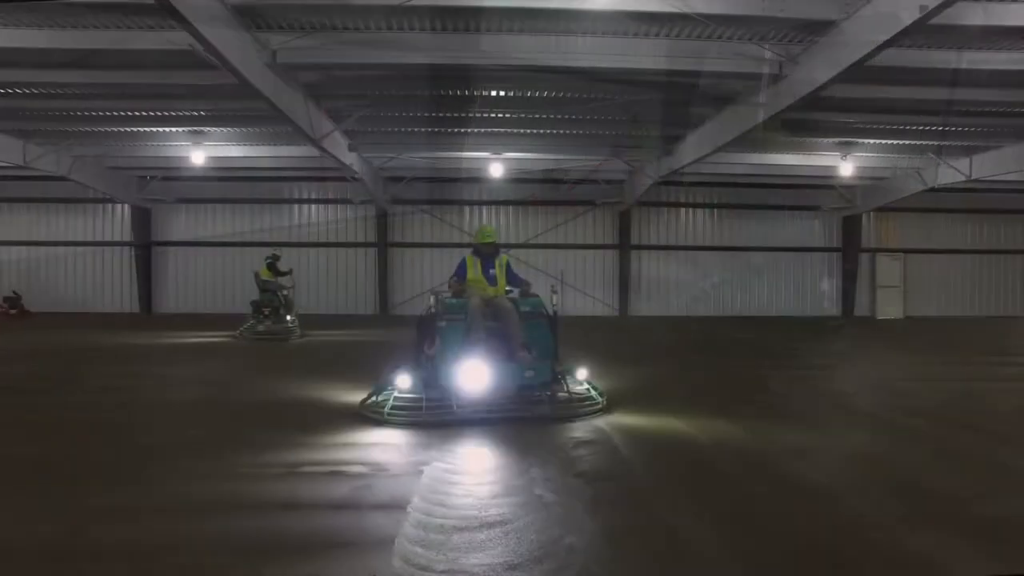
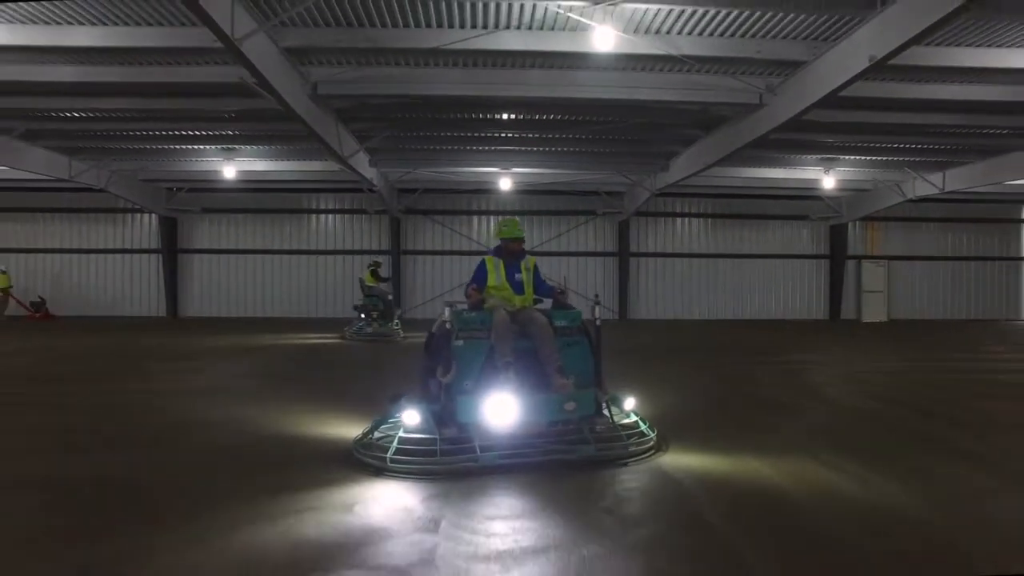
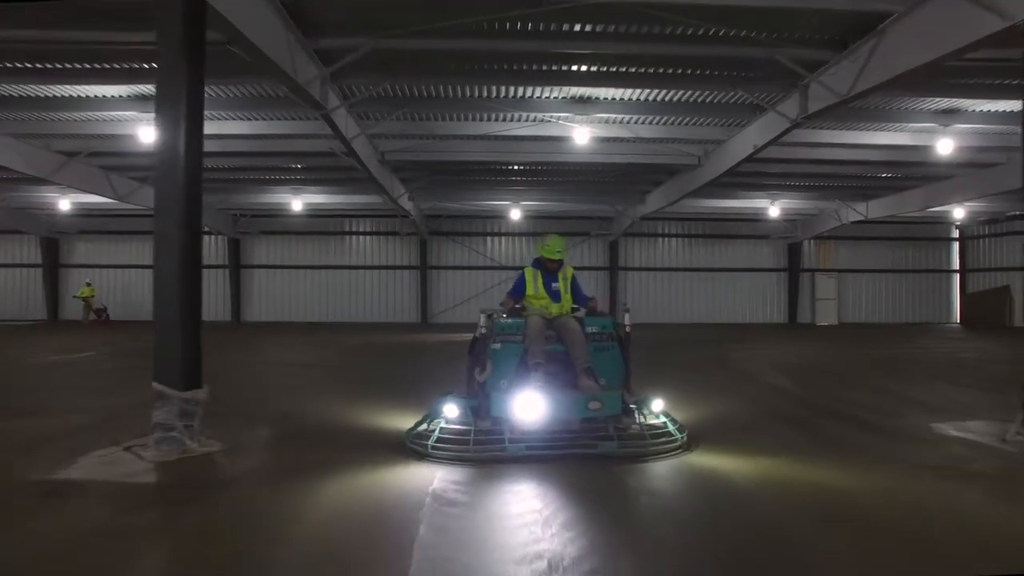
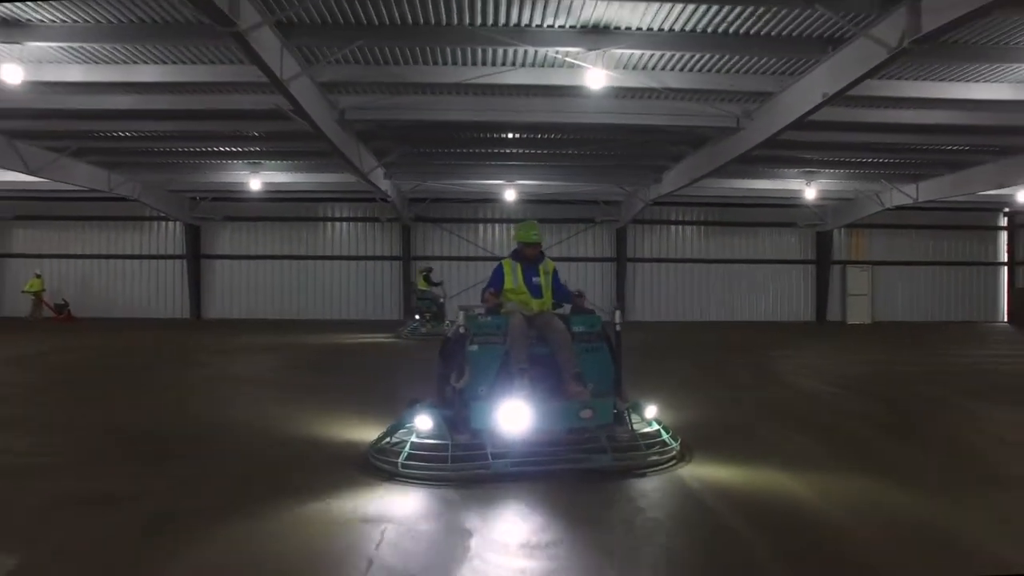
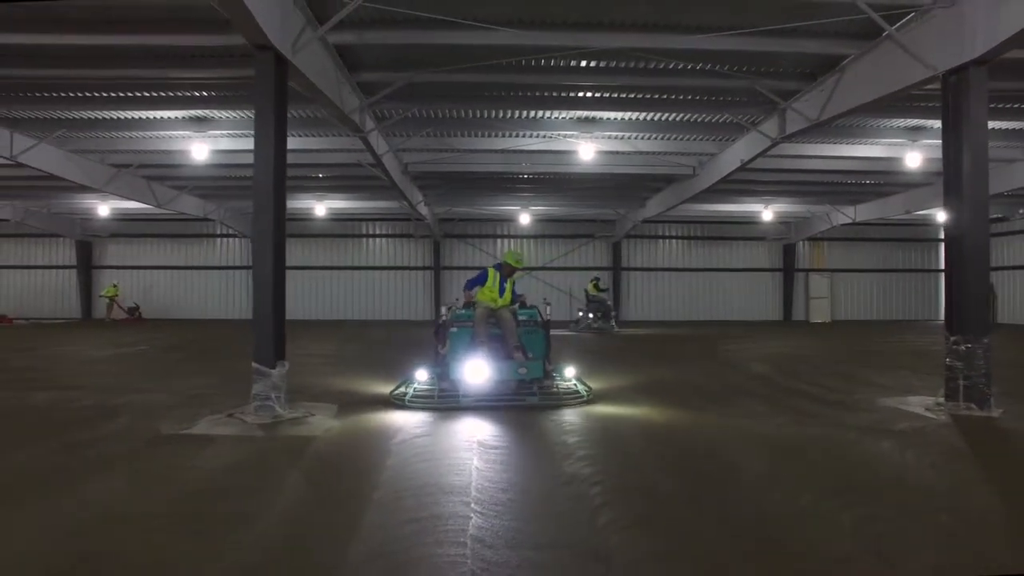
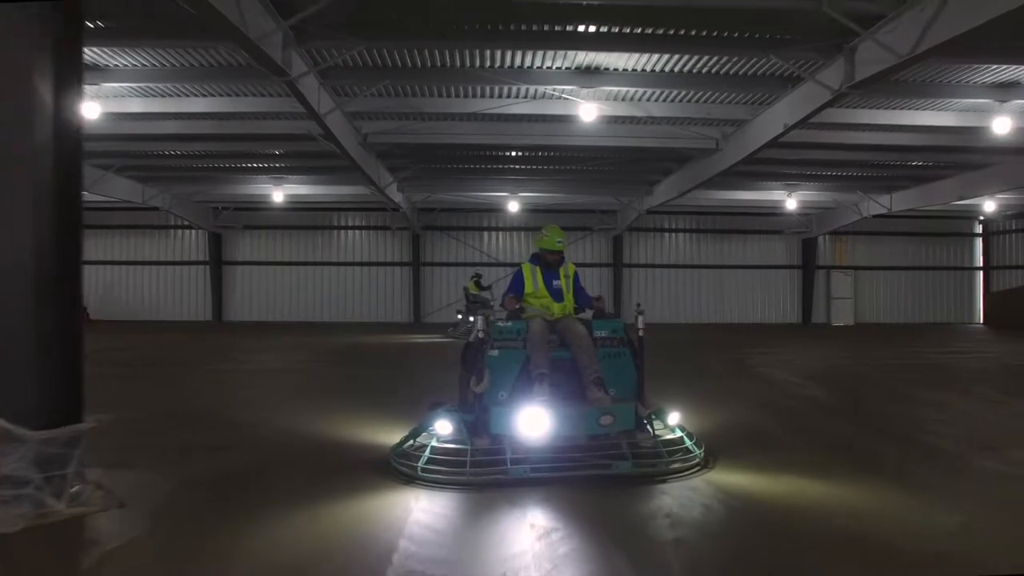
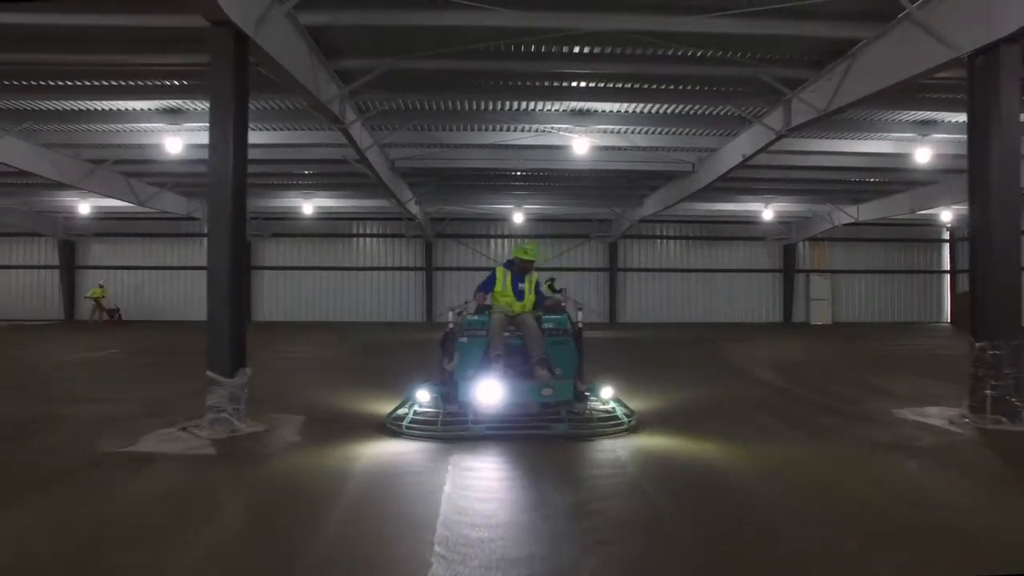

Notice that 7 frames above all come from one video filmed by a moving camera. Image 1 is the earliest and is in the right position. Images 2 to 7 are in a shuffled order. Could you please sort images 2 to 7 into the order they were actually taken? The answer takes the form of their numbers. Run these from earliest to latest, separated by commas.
2, 4, 6, 3, 7, 5
